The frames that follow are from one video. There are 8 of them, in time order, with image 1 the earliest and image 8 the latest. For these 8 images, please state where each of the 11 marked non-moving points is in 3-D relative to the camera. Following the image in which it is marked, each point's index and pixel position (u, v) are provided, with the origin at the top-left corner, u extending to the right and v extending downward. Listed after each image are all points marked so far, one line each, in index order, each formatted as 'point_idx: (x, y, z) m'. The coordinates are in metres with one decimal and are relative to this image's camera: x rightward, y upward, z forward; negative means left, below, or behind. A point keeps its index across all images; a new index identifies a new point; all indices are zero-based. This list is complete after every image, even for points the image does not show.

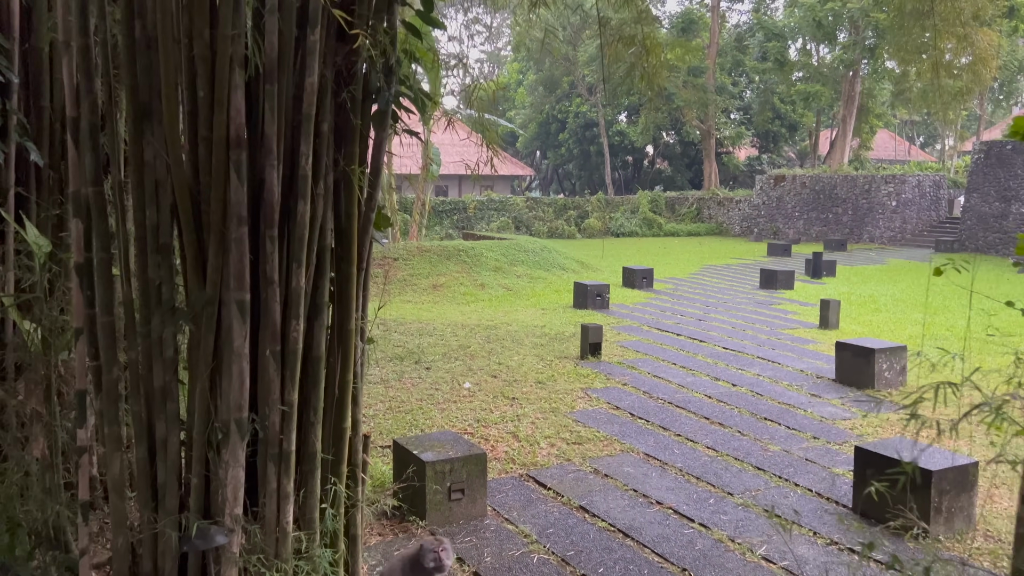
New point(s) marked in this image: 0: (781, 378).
0: (+2.5, -0.9, +7.5) m
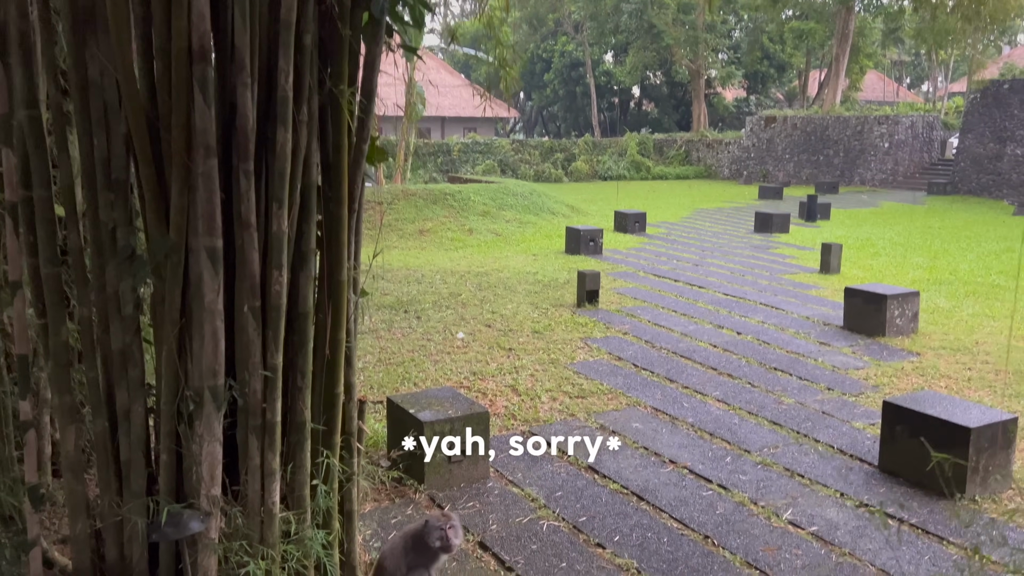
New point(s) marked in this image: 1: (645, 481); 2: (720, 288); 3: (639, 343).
0: (+2.4, -0.4, +7.2) m
1: (+0.7, -1.0, +4.1) m
2: (+2.3, 0.0, +8.9) m
3: (+1.1, -0.5, +6.7) m
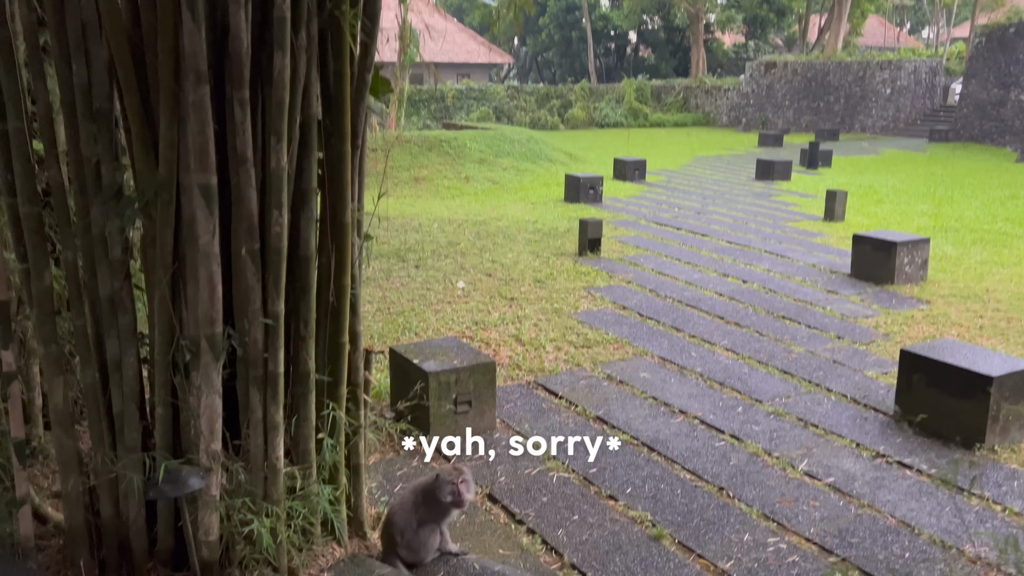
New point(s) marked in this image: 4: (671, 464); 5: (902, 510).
0: (+2.5, +0.1, +7.1) m
1: (+0.7, -0.7, +4.0) m
2: (+2.3, +0.5, +8.7) m
3: (+1.1, 0.0, +6.6) m
4: (+0.7, -0.8, +3.7) m
5: (+1.6, -0.9, +3.3) m
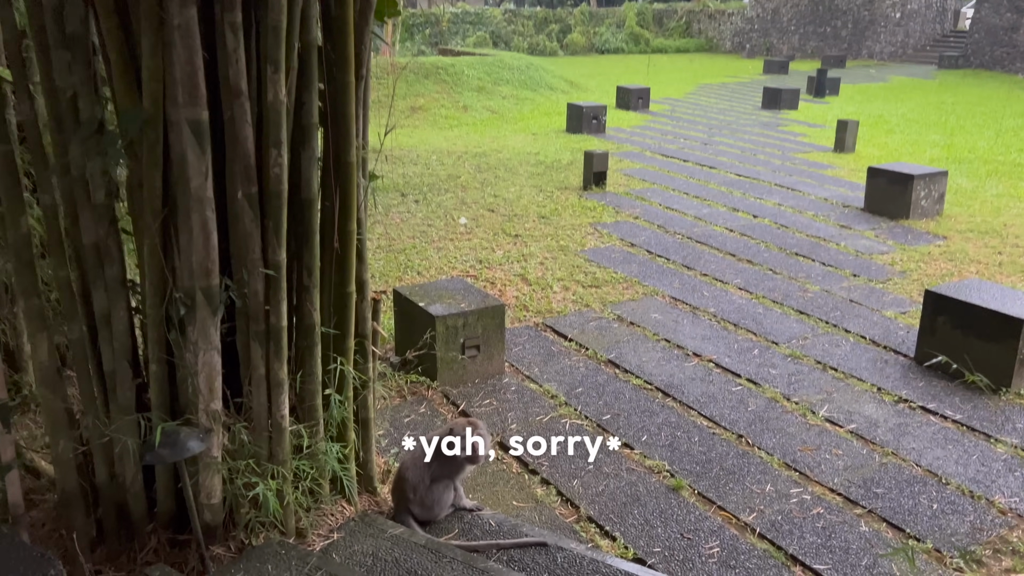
0: (+2.5, +0.7, +6.9) m
1: (+0.8, -0.4, +3.9) m
2: (+2.3, +1.2, +8.5) m
3: (+1.1, +0.5, +6.4) m
4: (+0.8, -0.5, +3.6) m
5: (+1.6, -0.7, +3.2) m
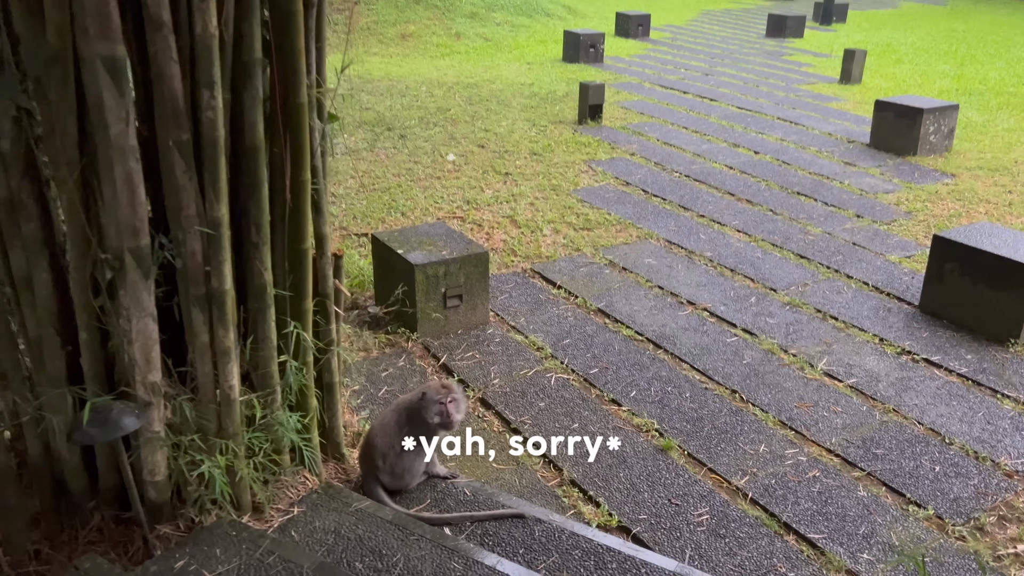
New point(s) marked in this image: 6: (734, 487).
0: (+2.4, +1.2, +6.6) m
1: (+0.7, -0.2, +3.7) m
2: (+2.2, +1.9, +8.2) m
3: (+1.0, +0.9, +6.1) m
4: (+0.7, -0.3, +3.4) m
5: (+1.6, -0.5, +3.0) m
6: (+0.7, -0.6, +2.6) m
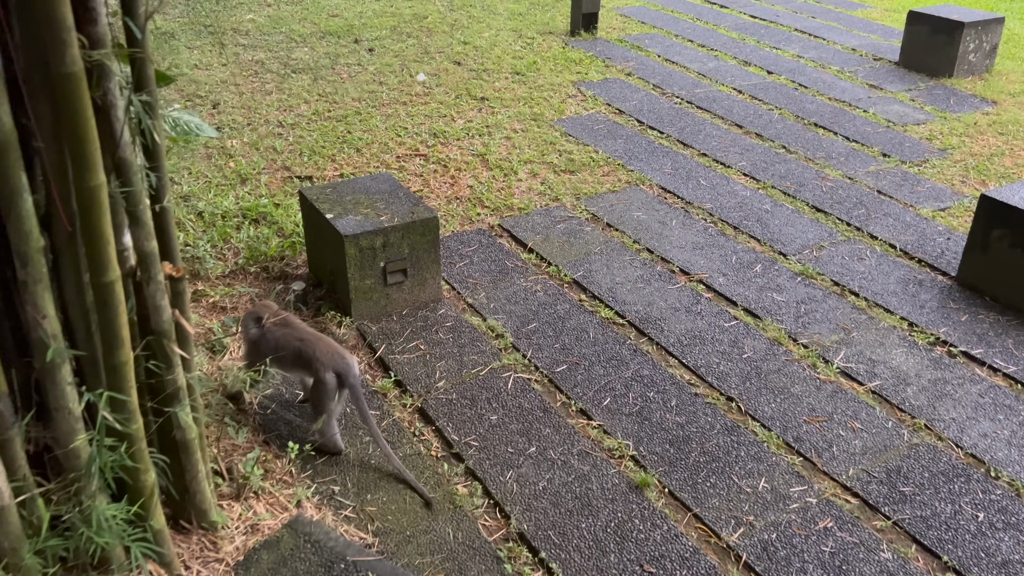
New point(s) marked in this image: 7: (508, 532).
0: (+2.3, +1.6, +5.8) m
1: (+0.5, -0.1, +3.1) m
2: (+2.1, +2.5, +7.3) m
3: (+0.9, +1.3, +5.4) m
4: (+0.5, -0.2, +2.8) m
5: (+1.4, -0.5, +2.4) m
6: (+0.5, -0.7, +2.1) m
7: (0.0, -0.6, +2.1) m
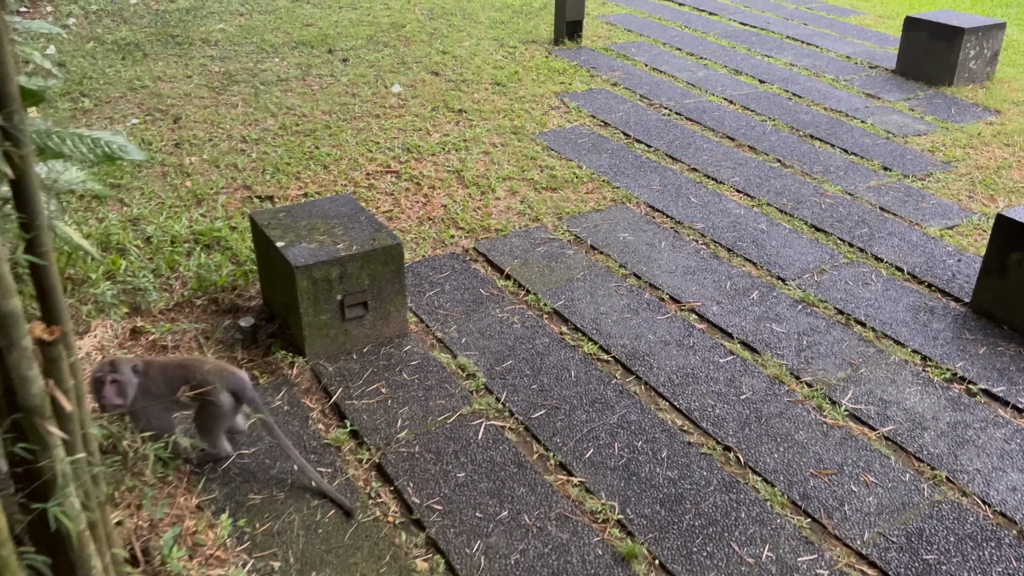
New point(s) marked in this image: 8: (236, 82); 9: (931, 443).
0: (+2.1, +1.5, +5.6) m
1: (+0.4, -0.2, +2.8) m
2: (+1.9, +2.3, +7.0) m
3: (+0.7, +1.2, +5.1) m
4: (+0.4, -0.3, +2.5) m
5: (+1.3, -0.5, +2.2) m
6: (+0.5, -0.8, +1.8) m
7: (-0.1, -0.7, +1.8) m
8: (-1.9, +1.4, +5.5) m
9: (+1.2, -0.4, +2.3) m
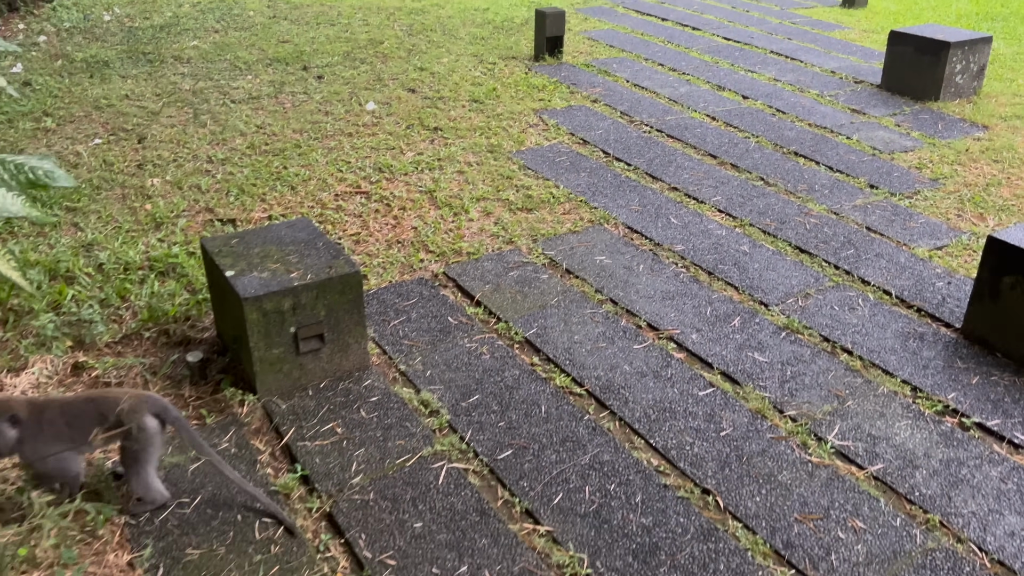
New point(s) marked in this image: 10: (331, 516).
0: (+2.0, +1.3, +5.5) m
1: (+0.3, -0.3, +2.7) m
2: (+1.8, +2.2, +6.9) m
3: (+0.6, +1.0, +5.0) m
4: (+0.3, -0.4, +2.4) m
5: (+1.2, -0.6, +2.0) m
6: (+0.4, -0.8, +1.6) m
7: (-0.2, -0.8, +1.7) m
8: (-2.0, +1.2, +5.3) m
9: (+1.1, -0.5, +2.2) m
10: (-0.5, -0.6, +2.1) m
